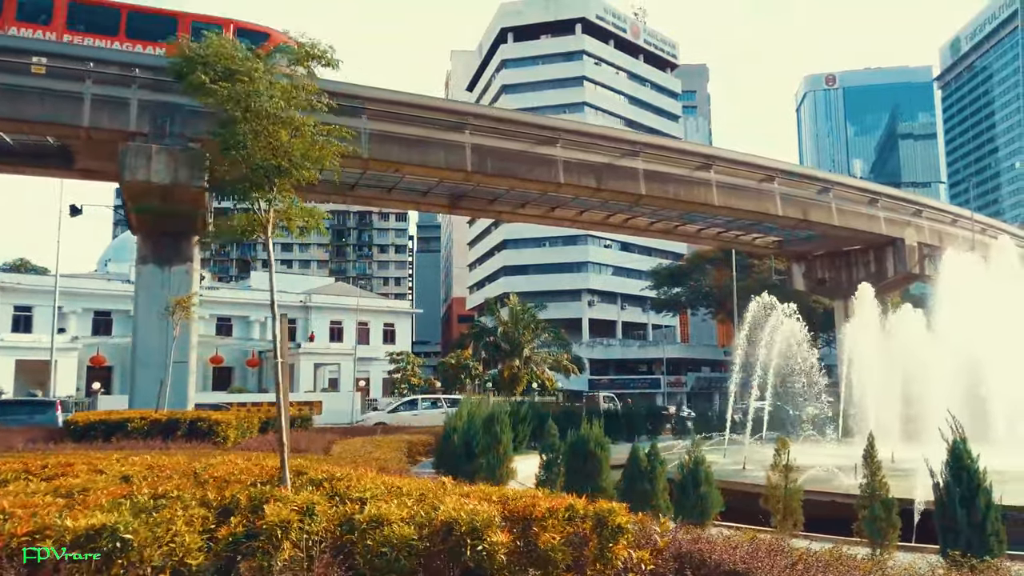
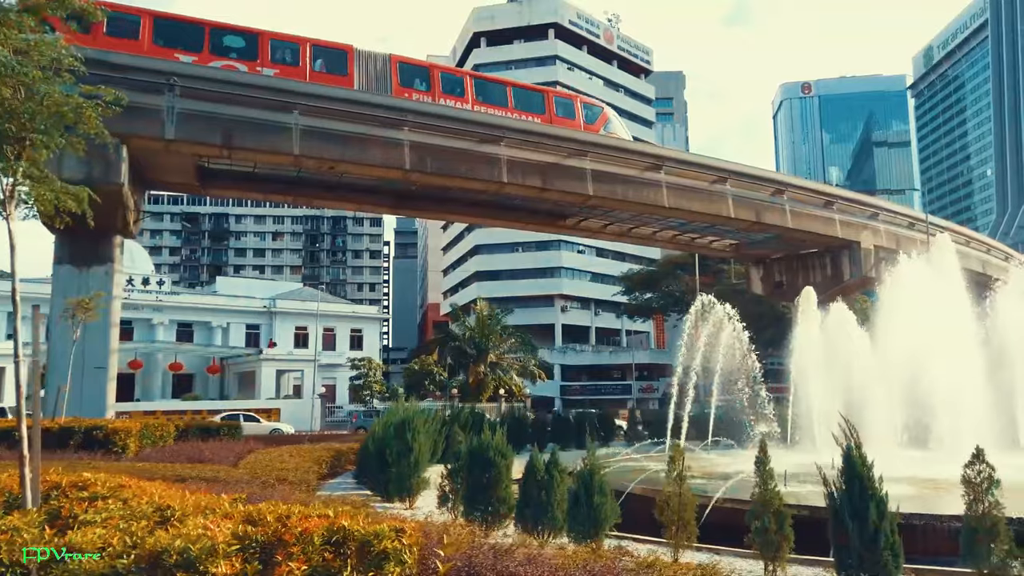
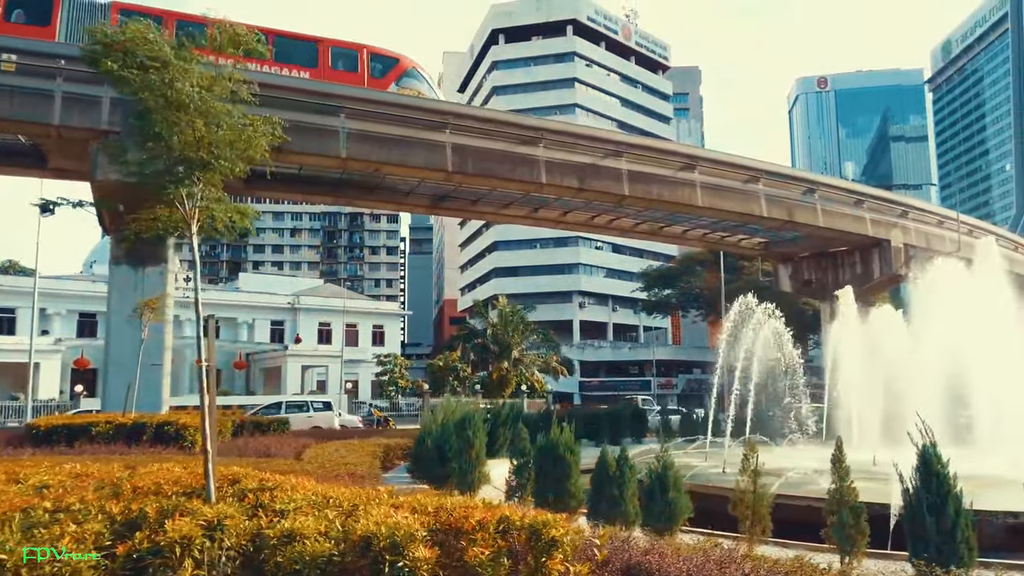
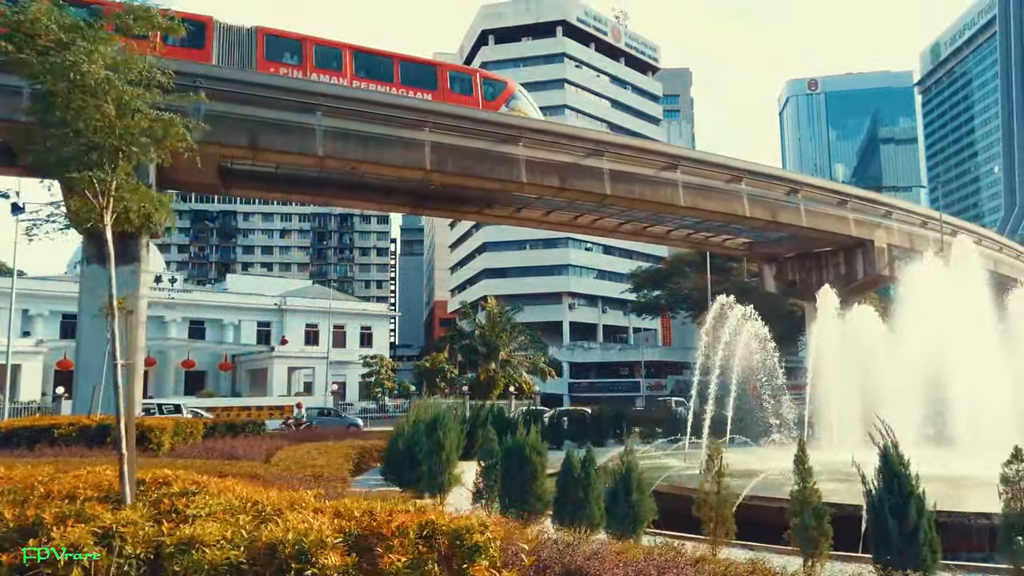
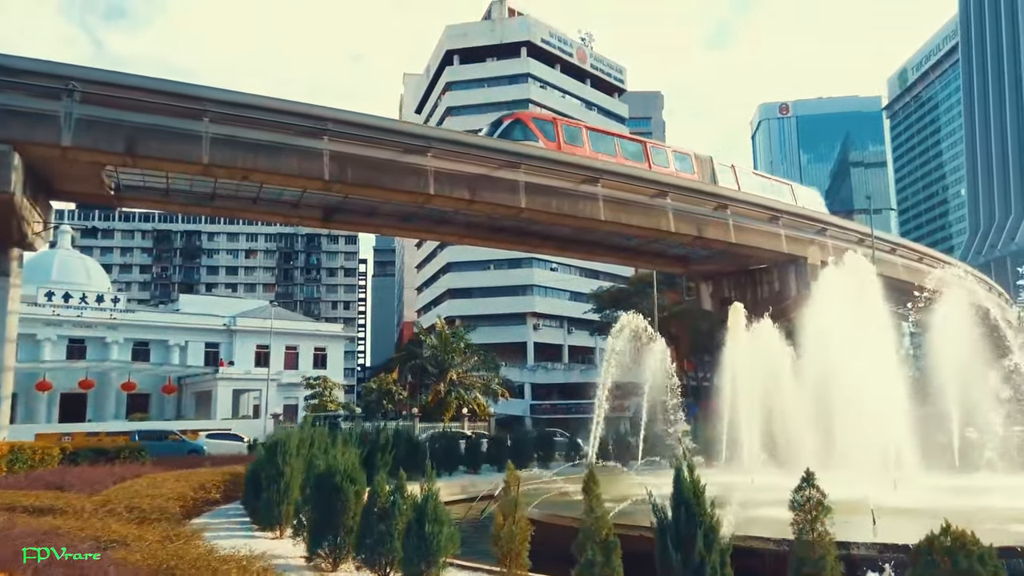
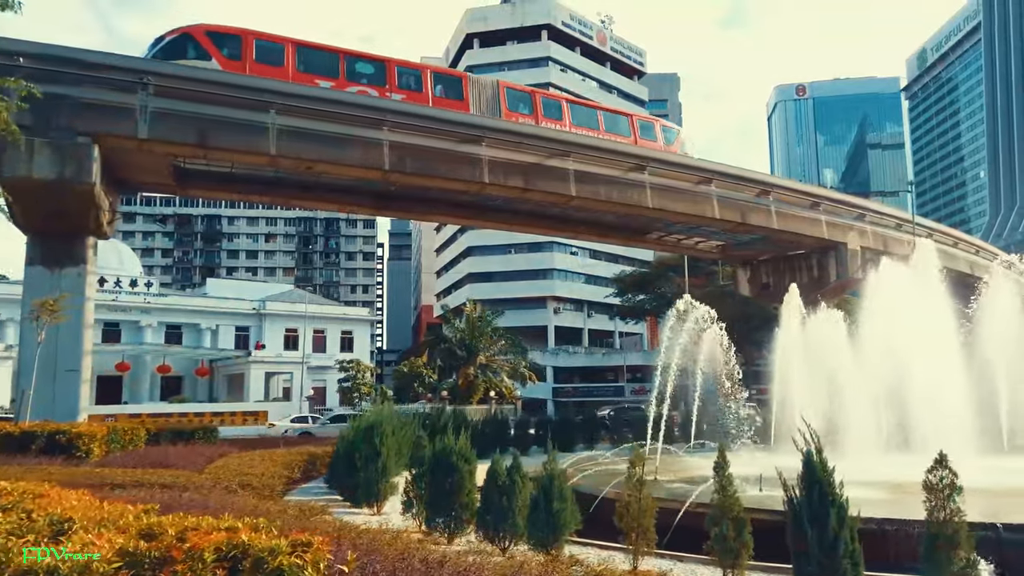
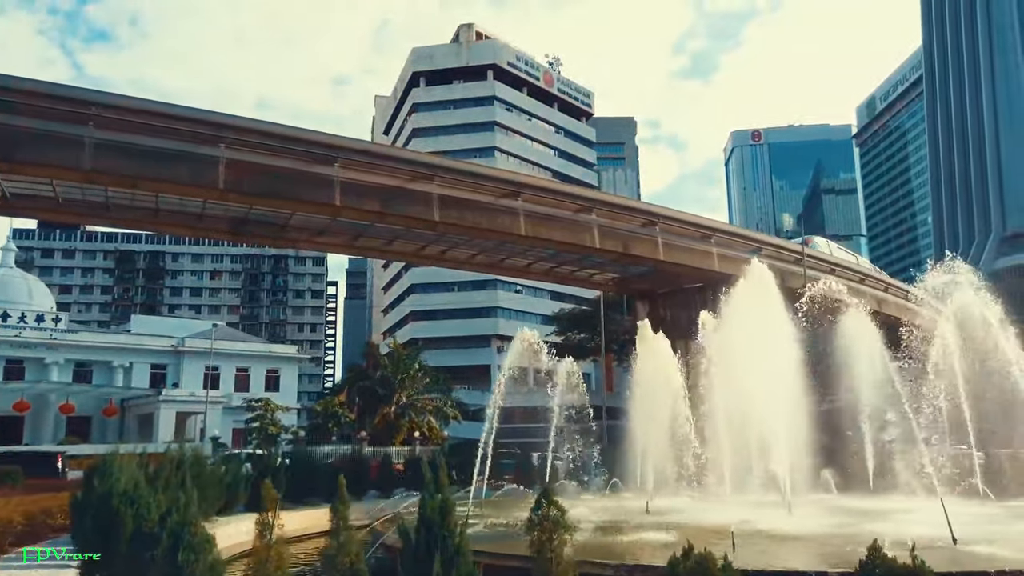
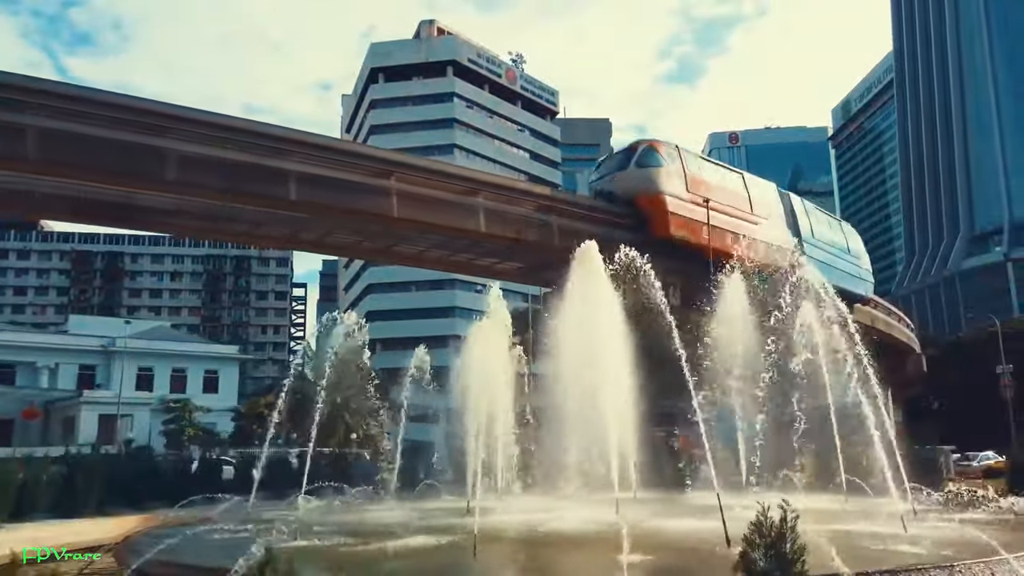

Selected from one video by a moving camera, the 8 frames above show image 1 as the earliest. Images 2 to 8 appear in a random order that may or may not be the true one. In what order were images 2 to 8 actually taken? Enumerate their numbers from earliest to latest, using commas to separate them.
3, 4, 2, 6, 5, 7, 8
